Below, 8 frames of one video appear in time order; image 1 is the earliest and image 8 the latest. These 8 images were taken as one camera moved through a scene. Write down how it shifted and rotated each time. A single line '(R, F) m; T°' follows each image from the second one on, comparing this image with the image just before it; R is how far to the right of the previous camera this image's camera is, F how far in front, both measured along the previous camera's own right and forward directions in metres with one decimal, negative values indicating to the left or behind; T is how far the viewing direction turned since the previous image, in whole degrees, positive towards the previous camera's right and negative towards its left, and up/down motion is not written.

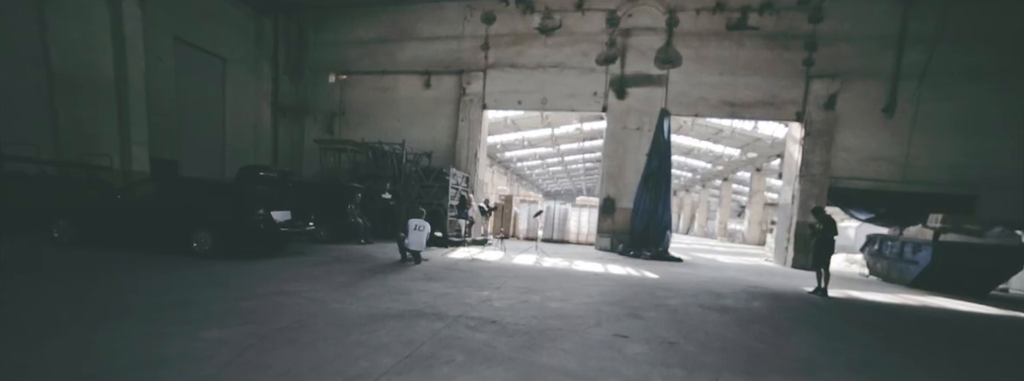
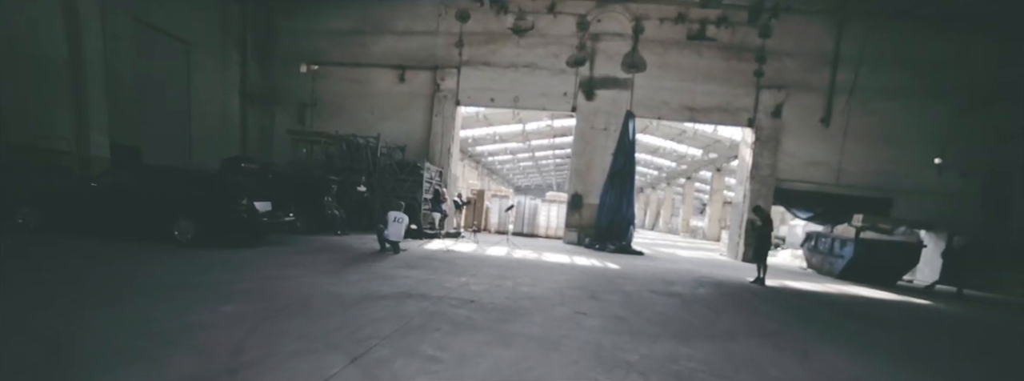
(-0.1, -0.4) m; +5°
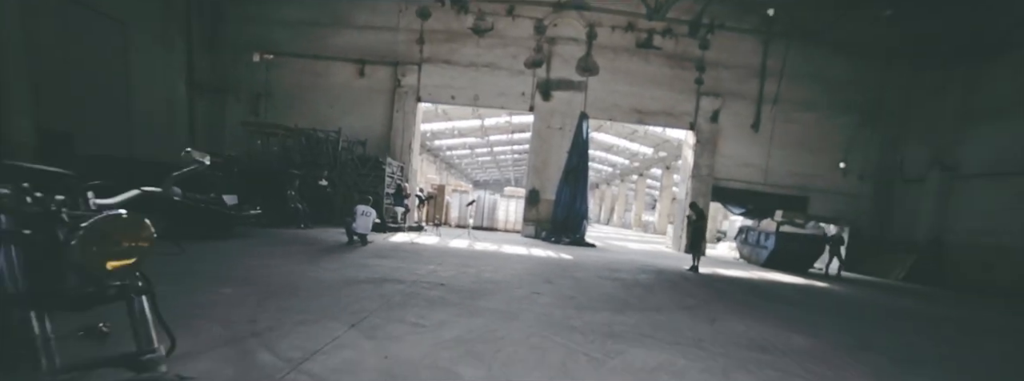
(-0.1, -0.5) m; +6°
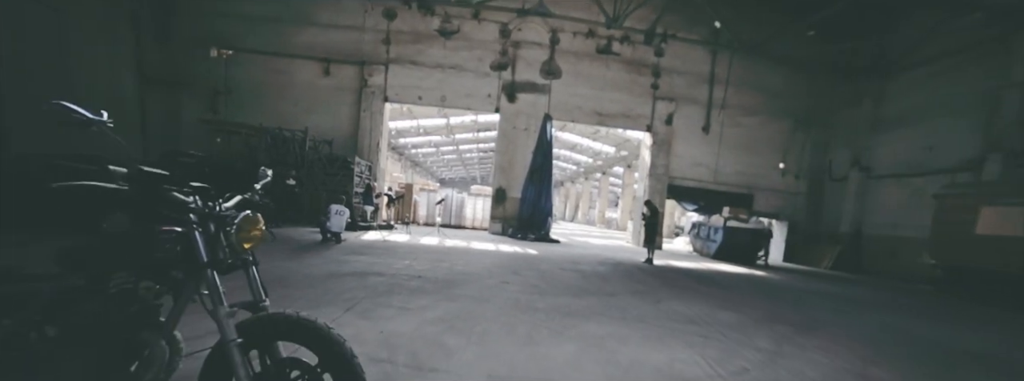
(-0.1, -0.4) m; +5°
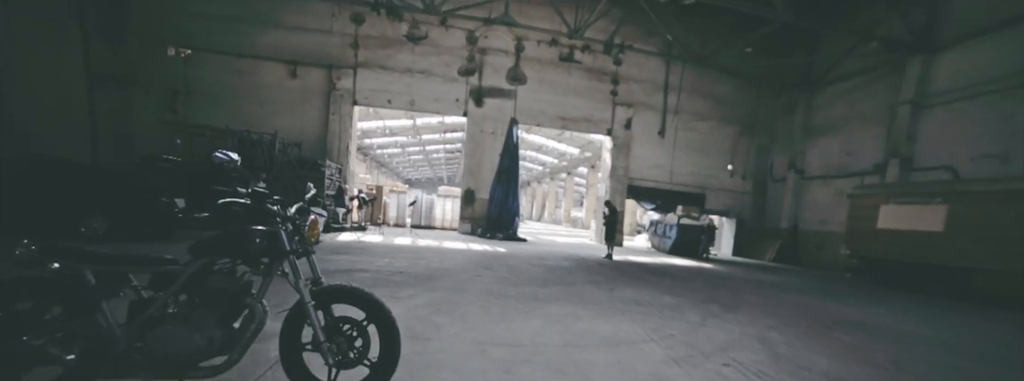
(-0.1, -0.5) m; +5°
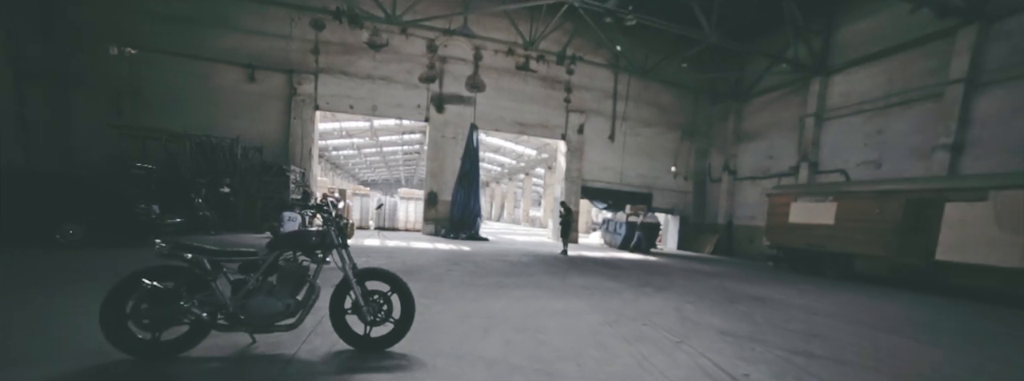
(-0.1, -0.7) m; +6°
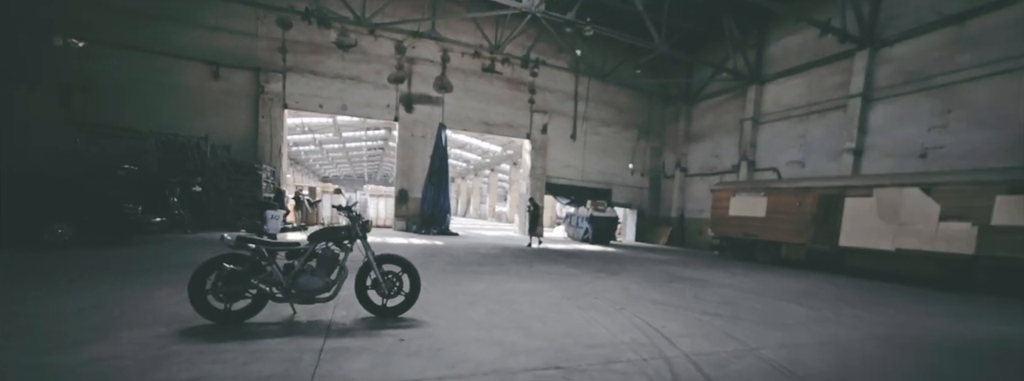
(-0.1, -0.7) m; +5°
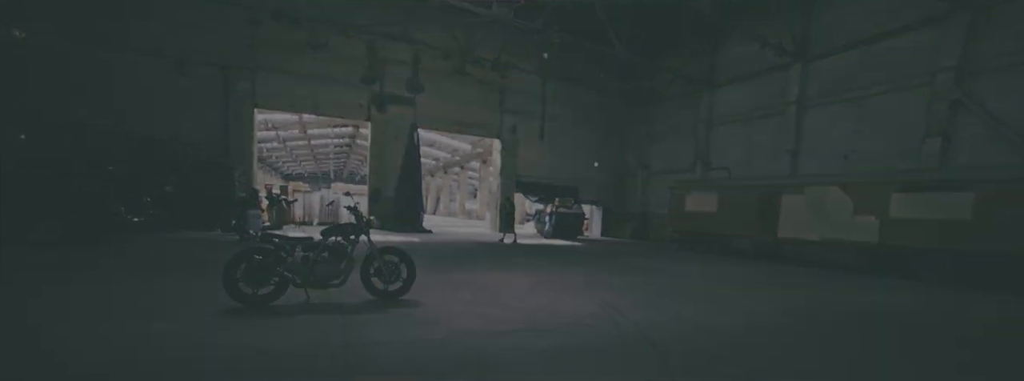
(-0.1, -0.5) m; +5°
